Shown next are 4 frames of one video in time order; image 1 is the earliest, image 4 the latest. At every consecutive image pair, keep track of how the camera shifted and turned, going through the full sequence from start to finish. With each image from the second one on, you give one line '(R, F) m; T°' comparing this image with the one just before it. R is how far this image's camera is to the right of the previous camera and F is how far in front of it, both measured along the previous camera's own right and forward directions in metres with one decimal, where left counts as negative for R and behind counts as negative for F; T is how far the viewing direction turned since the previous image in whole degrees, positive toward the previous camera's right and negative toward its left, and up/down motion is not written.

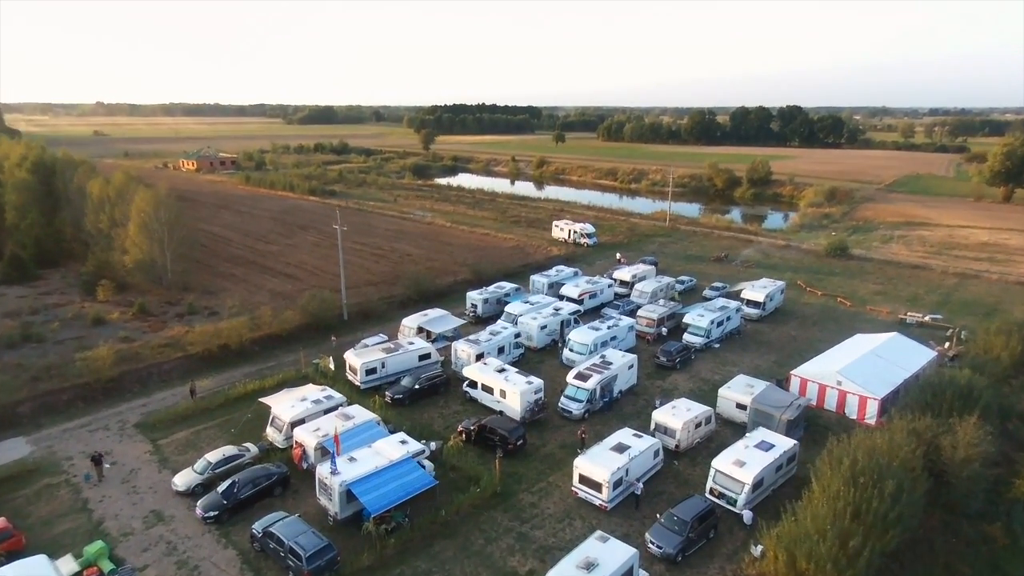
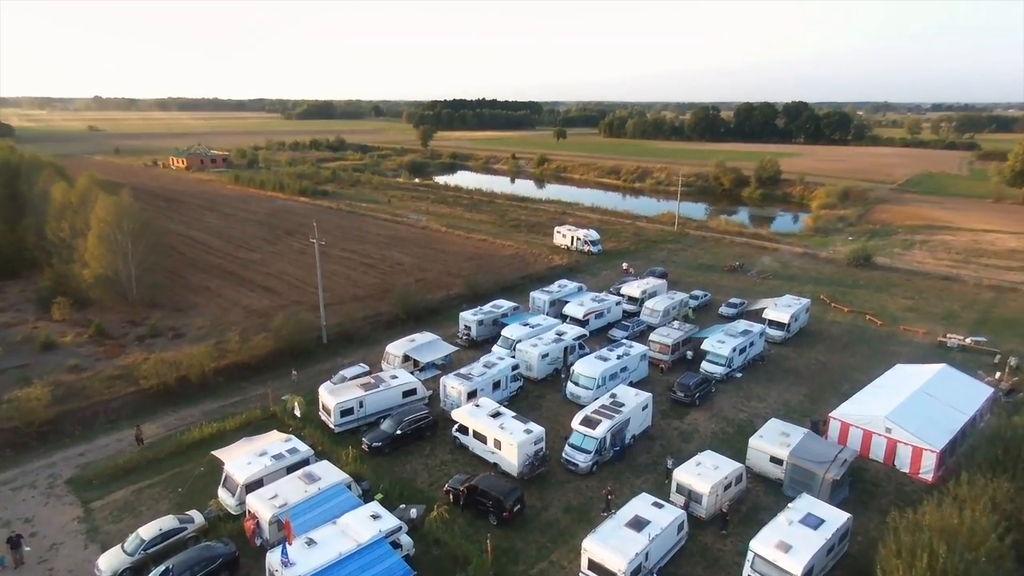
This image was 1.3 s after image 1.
(+0.1, +3.0) m; 0°
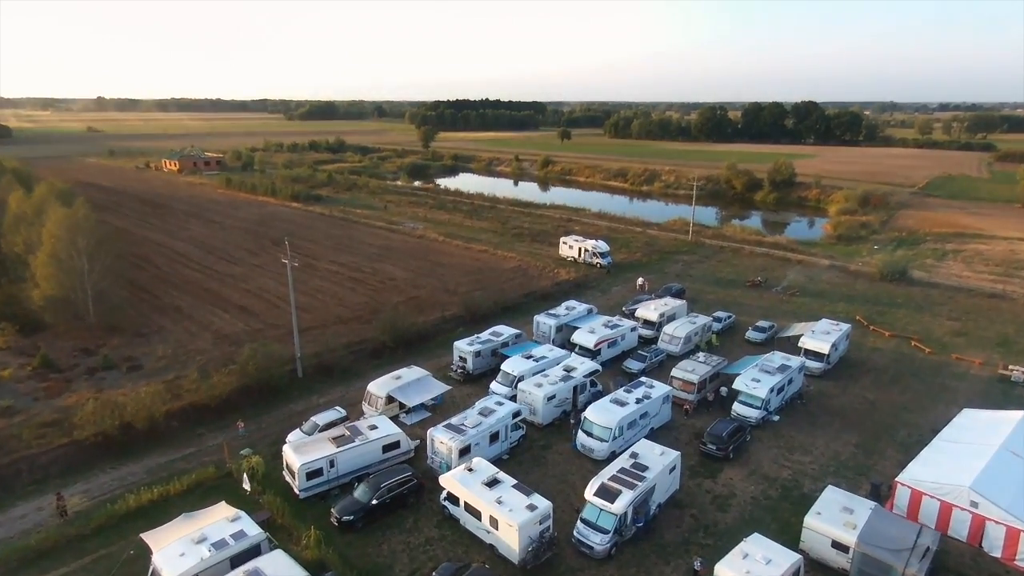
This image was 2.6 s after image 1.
(+0.1, +3.4) m; 0°
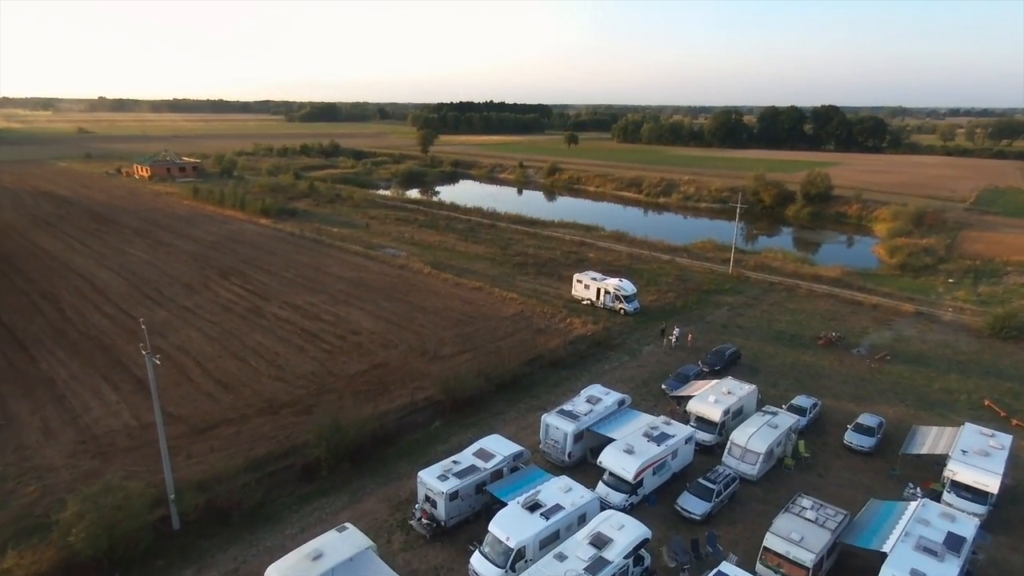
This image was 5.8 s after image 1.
(+0.2, +8.6) m; 0°
